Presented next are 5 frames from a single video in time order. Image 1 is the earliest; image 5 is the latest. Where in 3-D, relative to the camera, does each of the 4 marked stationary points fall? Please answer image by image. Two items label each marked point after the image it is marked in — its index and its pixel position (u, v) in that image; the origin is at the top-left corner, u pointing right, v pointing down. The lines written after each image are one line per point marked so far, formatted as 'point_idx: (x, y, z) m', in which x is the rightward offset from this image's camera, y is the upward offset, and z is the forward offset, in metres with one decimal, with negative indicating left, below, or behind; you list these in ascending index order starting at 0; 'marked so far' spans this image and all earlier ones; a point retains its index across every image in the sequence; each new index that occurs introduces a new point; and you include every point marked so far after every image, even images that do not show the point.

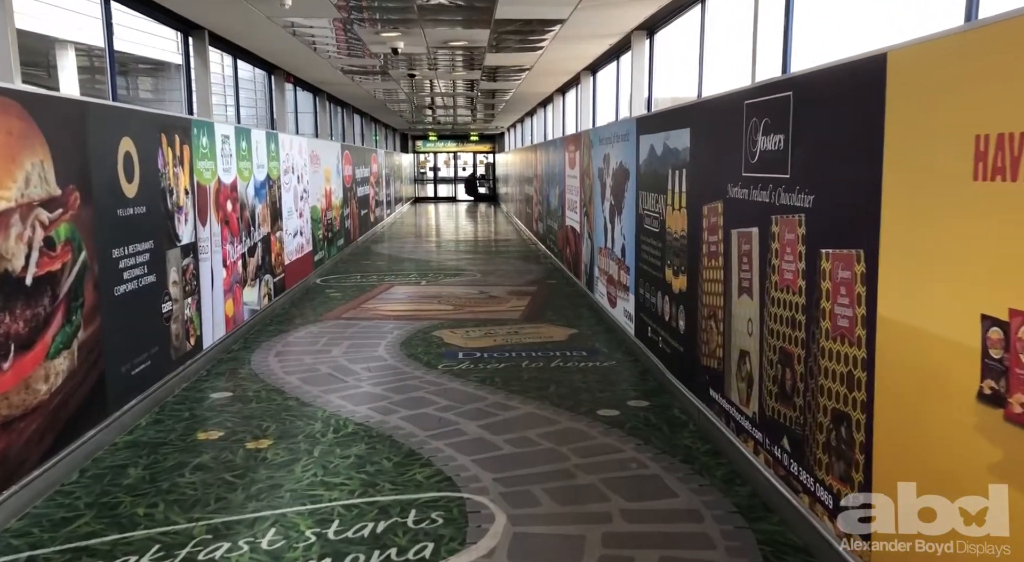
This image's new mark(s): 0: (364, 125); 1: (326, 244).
0: (-3.5, +3.6, +19.6) m
1: (-2.5, +0.5, +11.1) m
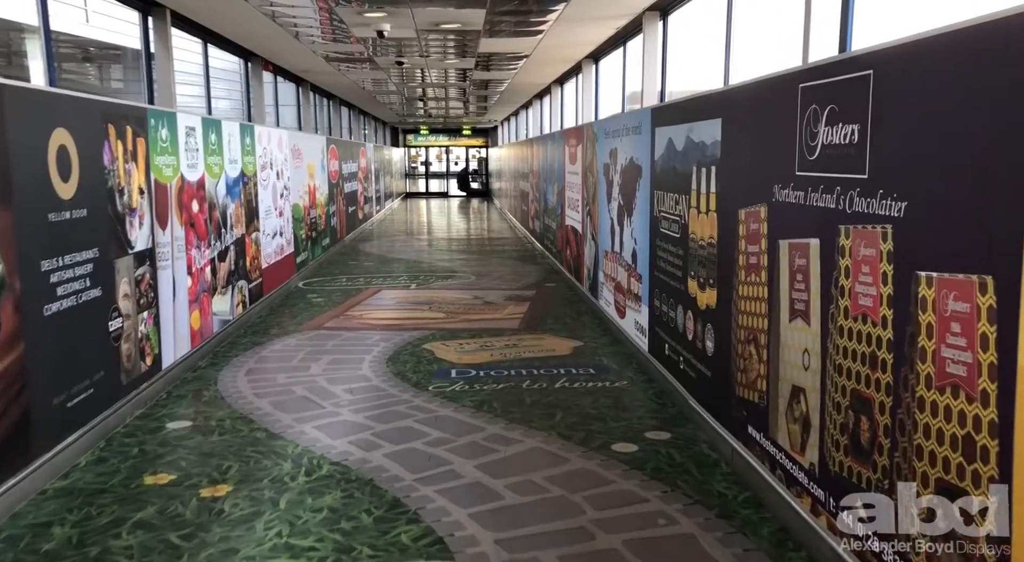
0: (-3.6, +3.6, +18.9) m
1: (-2.5, +0.4, +10.4) m
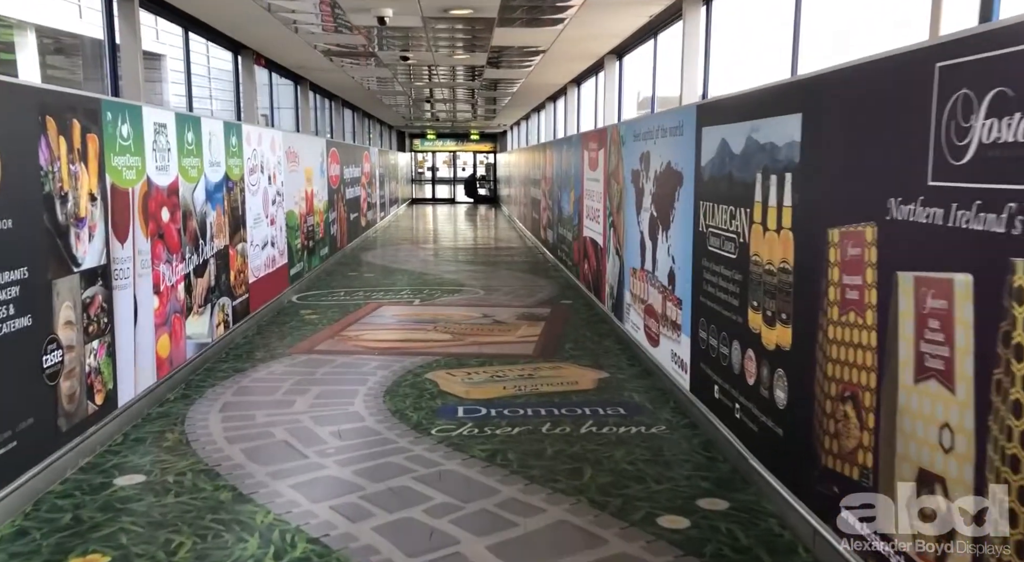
0: (-3.4, +3.4, +18.2) m
1: (-2.4, +0.3, +9.6) m
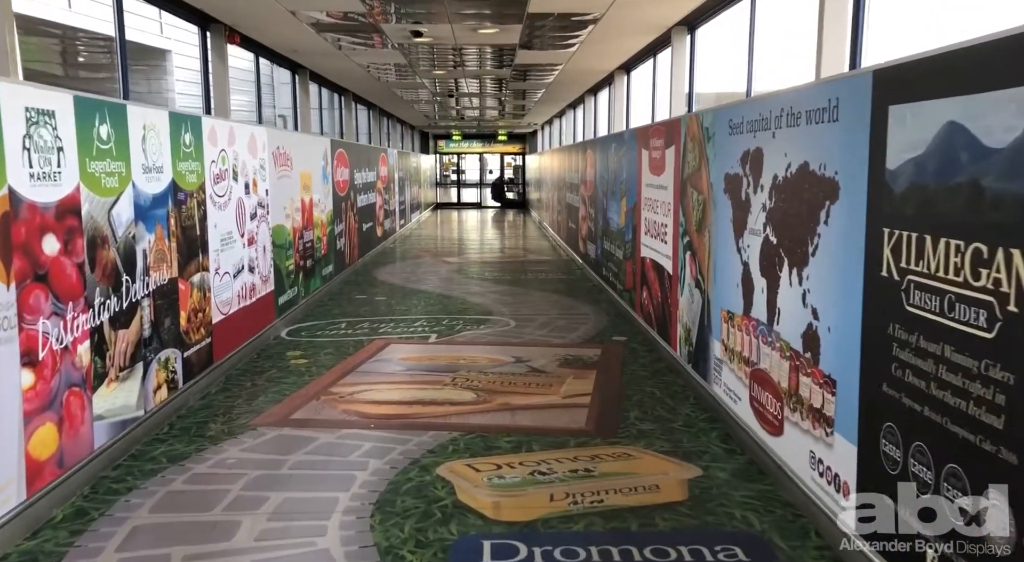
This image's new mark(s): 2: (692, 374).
0: (-2.8, +3.2, +16.6) m
1: (-2.0, 0.0, +8.0) m
2: (+1.1, -0.6, +5.3) m
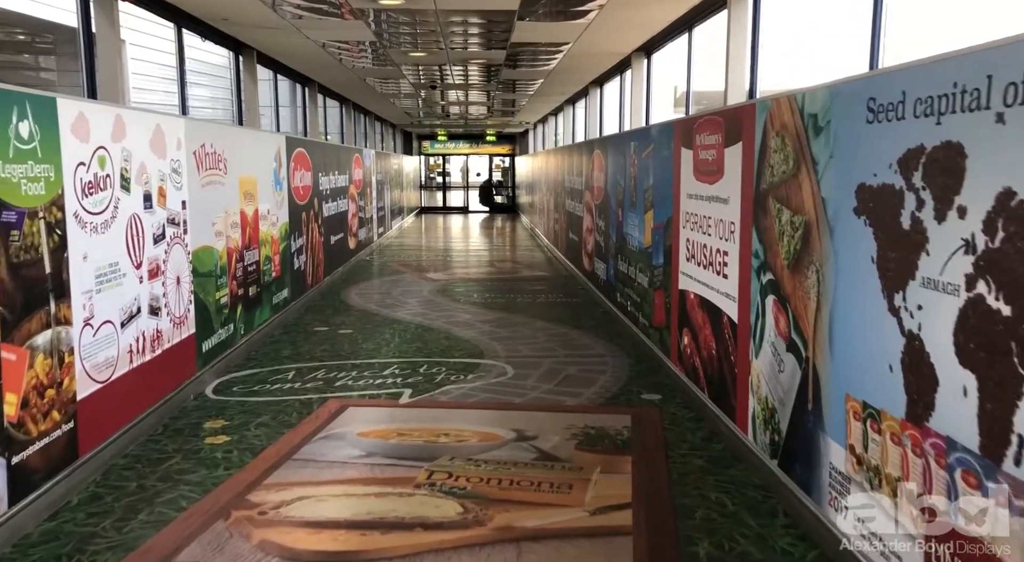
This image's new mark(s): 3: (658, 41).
0: (-2.9, +2.9, +14.8) m
1: (-2.0, -0.2, +6.3) m
2: (+1.1, -0.8, +3.6) m
3: (+1.3, +2.1, +7.6) m
